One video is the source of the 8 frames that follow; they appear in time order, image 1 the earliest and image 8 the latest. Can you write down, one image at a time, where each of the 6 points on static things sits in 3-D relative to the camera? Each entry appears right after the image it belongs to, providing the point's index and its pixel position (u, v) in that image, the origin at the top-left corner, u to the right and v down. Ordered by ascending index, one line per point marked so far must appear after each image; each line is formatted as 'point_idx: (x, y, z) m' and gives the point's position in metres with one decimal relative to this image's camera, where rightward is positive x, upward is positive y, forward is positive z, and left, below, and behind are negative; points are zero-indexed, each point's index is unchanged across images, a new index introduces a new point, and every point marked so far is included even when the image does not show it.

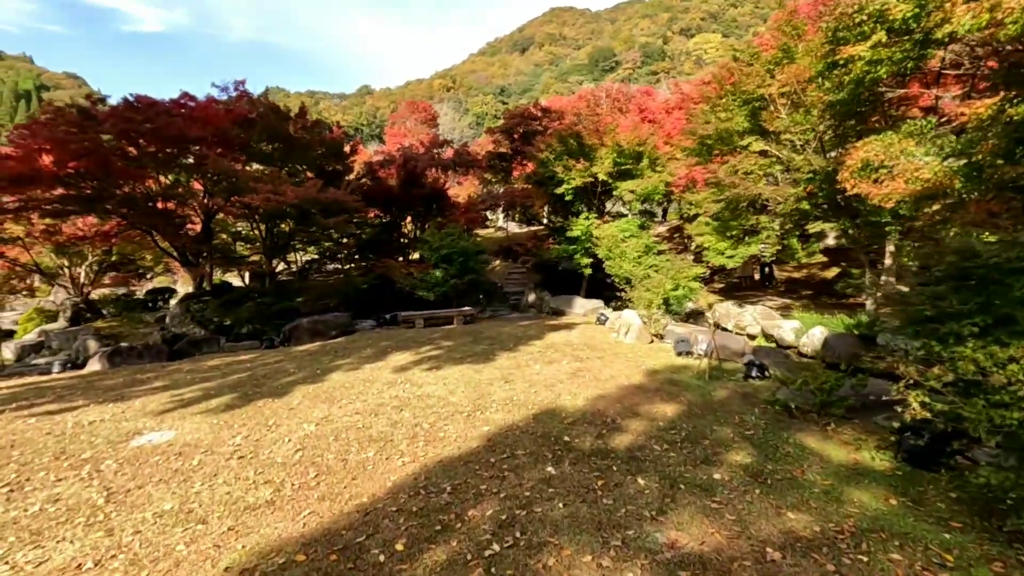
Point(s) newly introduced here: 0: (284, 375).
0: (-2.8, -1.1, +6.6) m
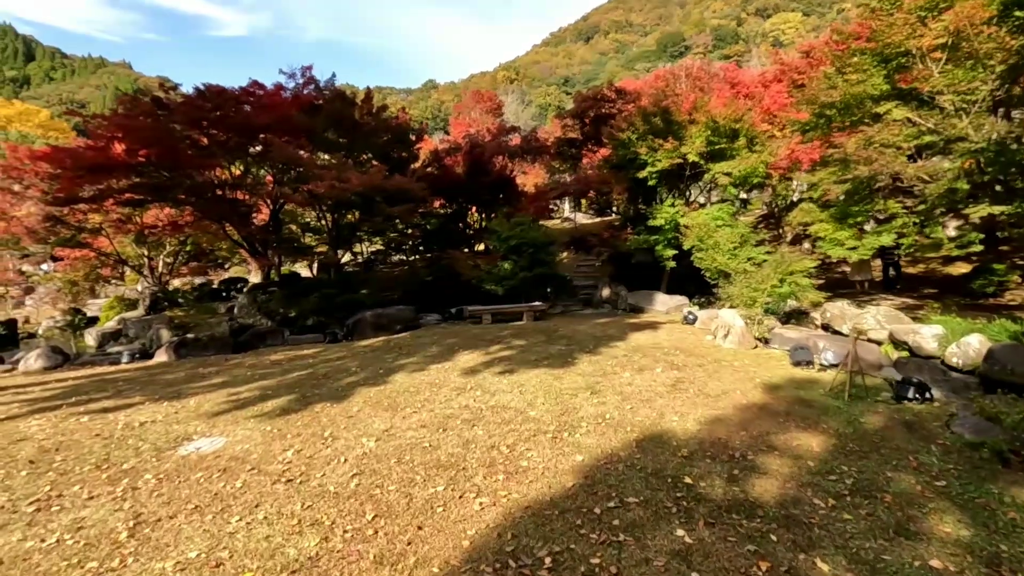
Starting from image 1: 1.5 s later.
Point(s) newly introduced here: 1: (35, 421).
0: (-1.9, -1.0, +6.1) m
1: (-4.2, -1.2, +4.7) m
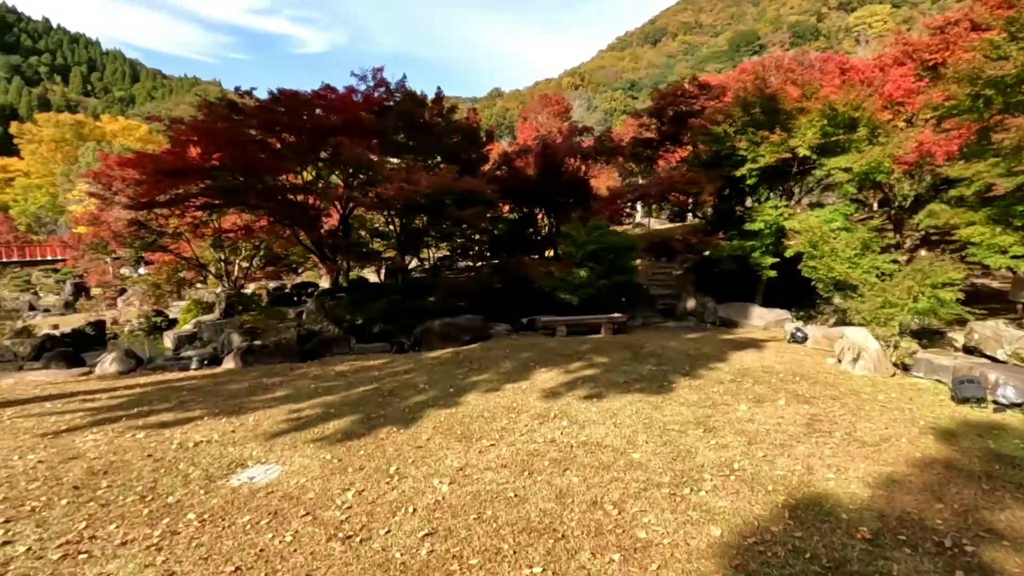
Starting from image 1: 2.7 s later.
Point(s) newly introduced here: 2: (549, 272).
0: (-1.0, -1.1, +5.5) m
1: (-3.5, -1.2, +4.4) m
2: (+0.7, +0.3, +10.0) m
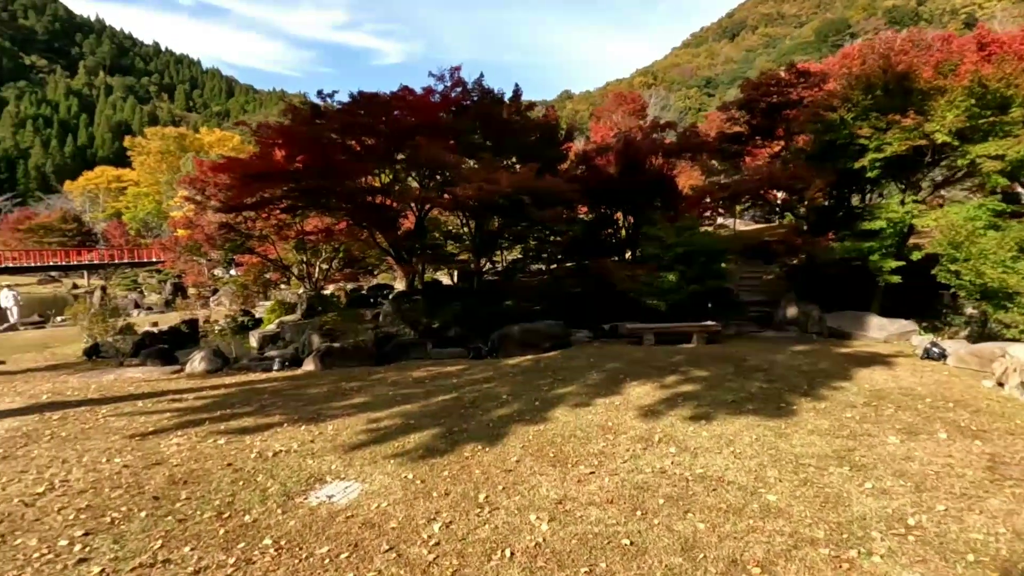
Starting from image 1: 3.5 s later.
0: (-0.1, -1.1, +5.1) m
1: (-2.7, -1.2, +4.4) m
2: (+2.1, +0.2, +9.3) m
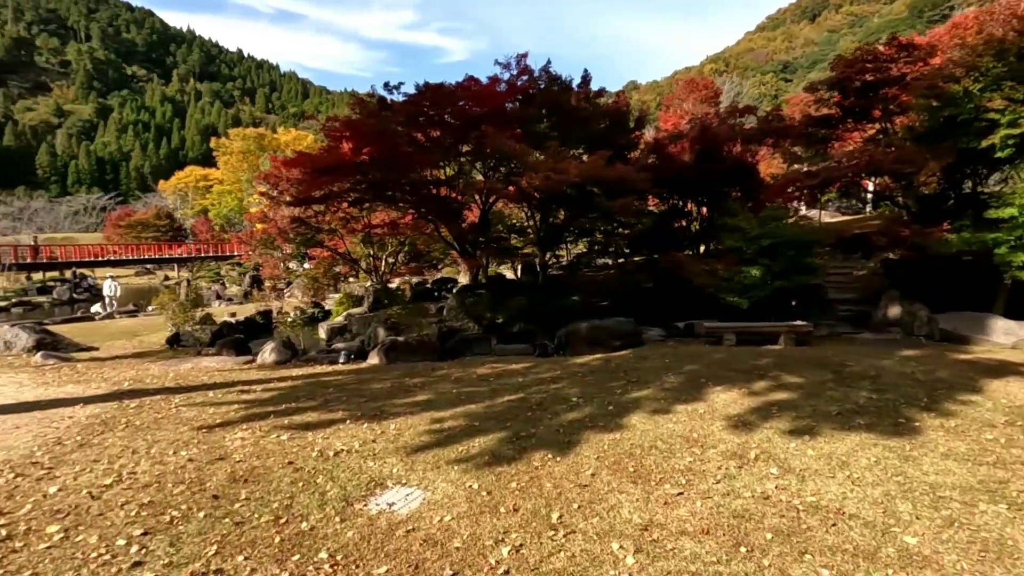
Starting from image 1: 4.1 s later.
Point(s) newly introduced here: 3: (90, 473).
0: (+0.5, -1.1, +4.8) m
1: (-2.2, -1.2, +4.3) m
2: (+3.2, +0.3, +8.7) m
3: (-2.8, -1.2, +3.5) m
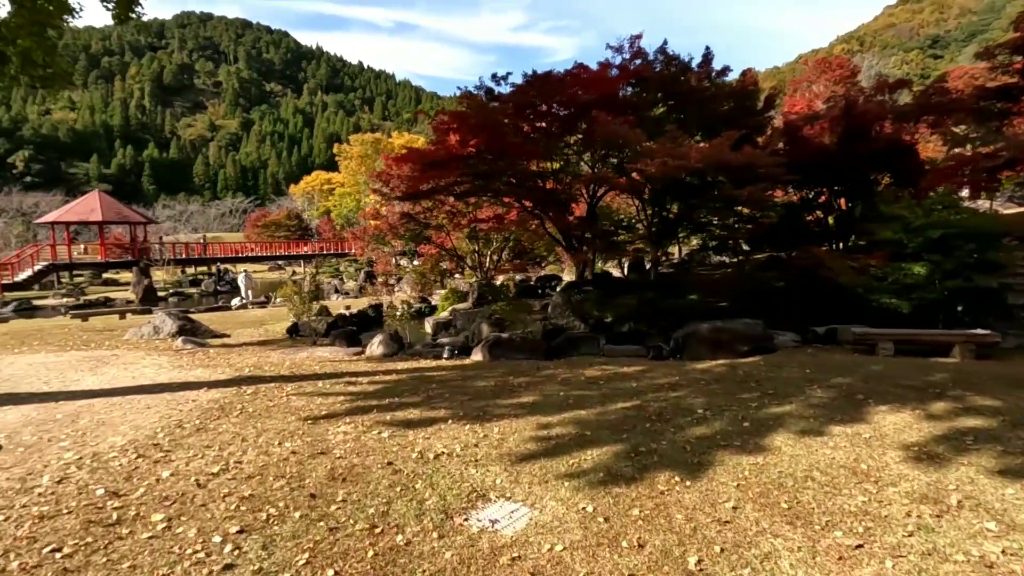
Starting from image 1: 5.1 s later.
0: (+1.4, -1.0, +4.1) m
1: (-1.3, -1.1, +4.2) m
2: (+4.8, +0.3, +7.4) m
3: (-2.0, -1.1, +3.5) m
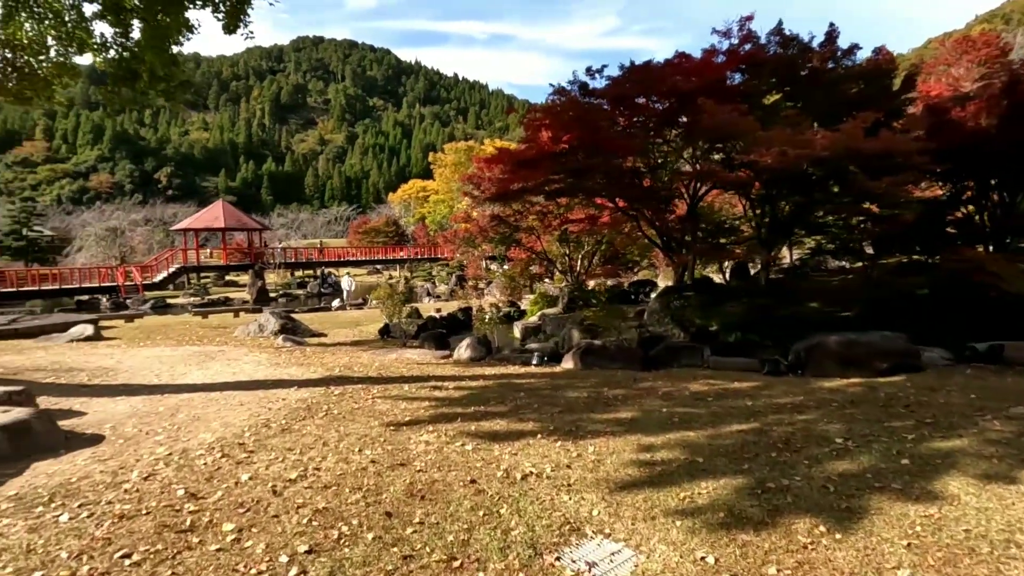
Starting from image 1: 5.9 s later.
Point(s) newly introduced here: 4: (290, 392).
0: (+2.0, -1.0, +3.4) m
1: (-0.6, -1.1, +3.9) m
2: (+6.0, +0.2, +6.1) m
3: (-1.5, -1.1, +3.4) m
4: (-2.1, -1.0, +5.1) m
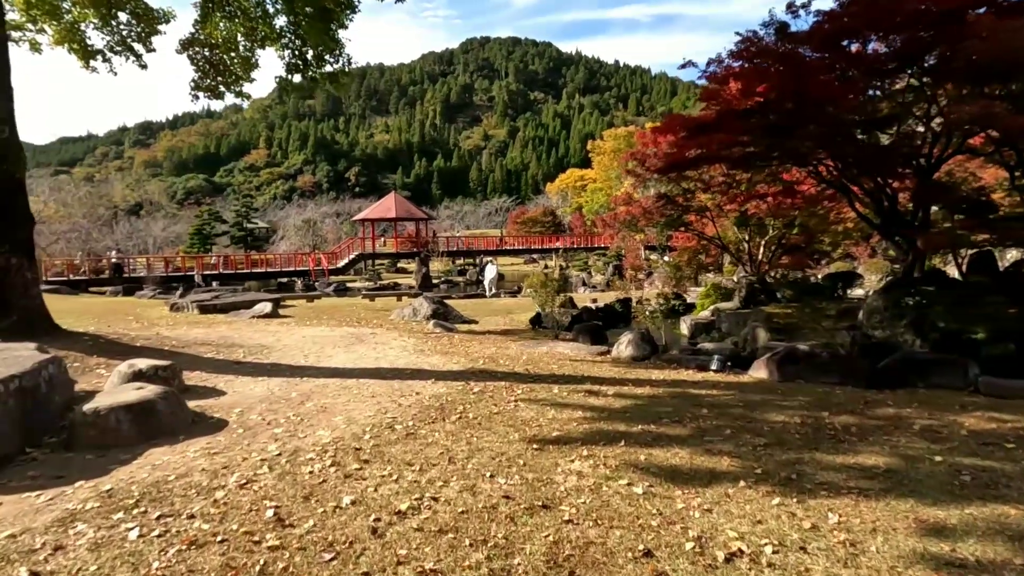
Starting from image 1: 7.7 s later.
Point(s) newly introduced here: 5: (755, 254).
0: (+2.8, -1.0, +1.7) m
1: (+0.4, -1.0, +2.9) m
2: (+7.3, +0.2, +3.2) m
3: (-0.6, -1.0, +2.7) m
4: (-0.7, -0.8, +4.5) m
5: (+5.4, +0.8, +11.8) m
